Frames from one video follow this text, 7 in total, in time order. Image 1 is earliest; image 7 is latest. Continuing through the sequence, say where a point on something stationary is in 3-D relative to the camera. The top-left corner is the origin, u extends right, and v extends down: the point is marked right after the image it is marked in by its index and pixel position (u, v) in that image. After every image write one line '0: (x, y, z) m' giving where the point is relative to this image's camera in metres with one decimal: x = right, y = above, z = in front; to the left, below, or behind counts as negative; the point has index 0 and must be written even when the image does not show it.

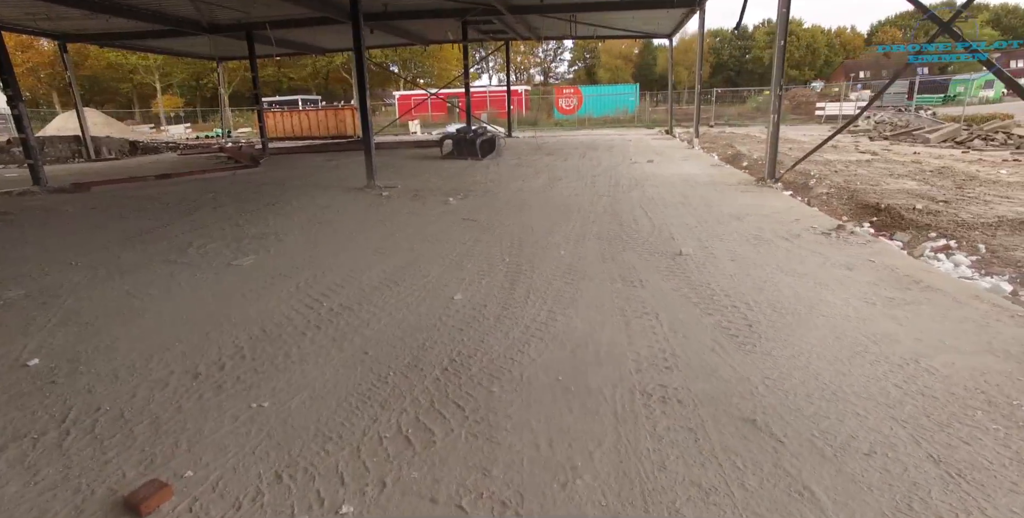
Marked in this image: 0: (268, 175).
0: (-5.5, +1.9, +12.8) m
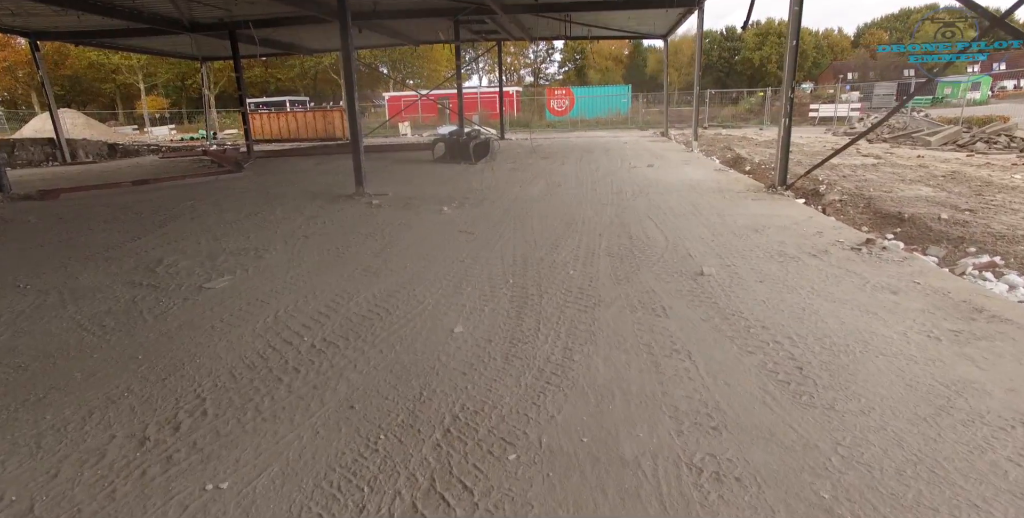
0: (-5.7, +1.7, +12.3) m
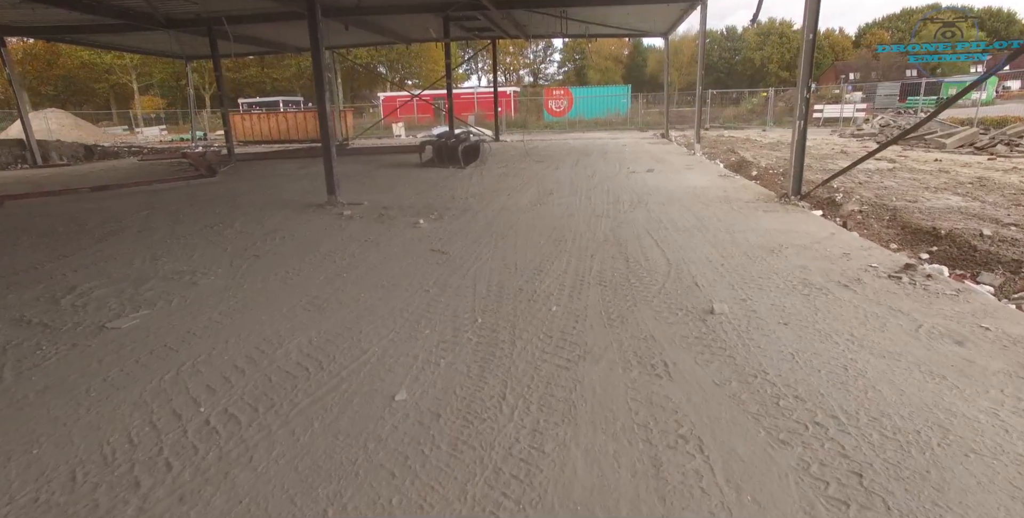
0: (-5.9, +1.5, +11.4) m
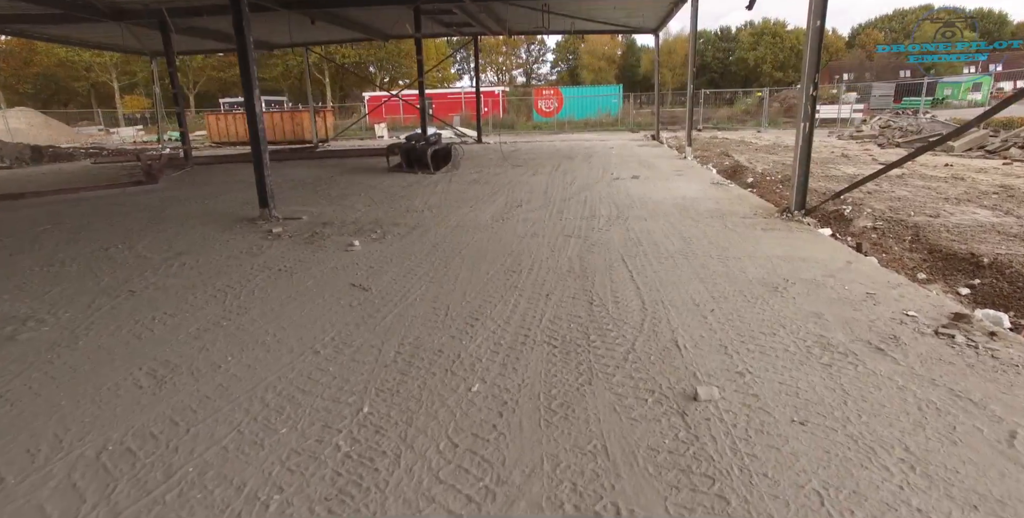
0: (-6.4, +1.2, +10.2) m
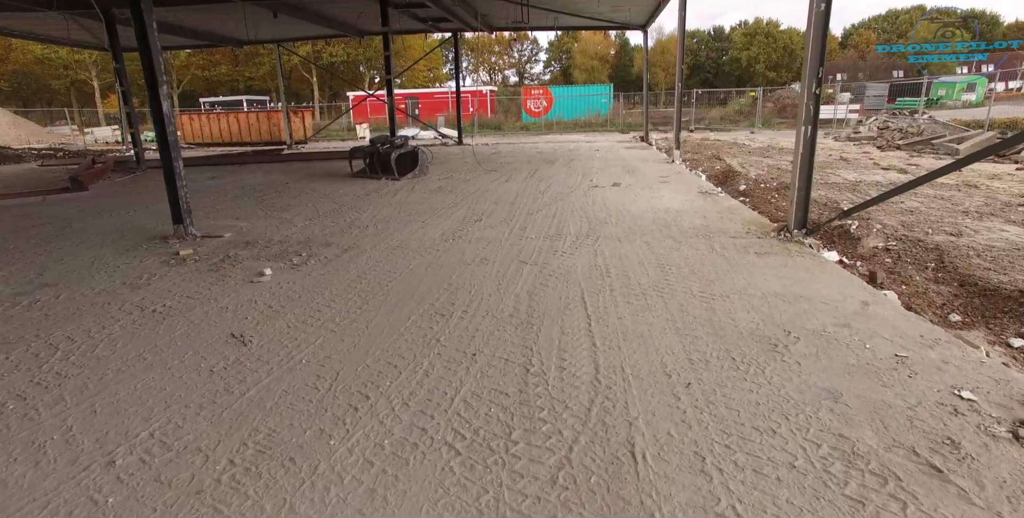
0: (-7.0, +0.9, +9.1) m
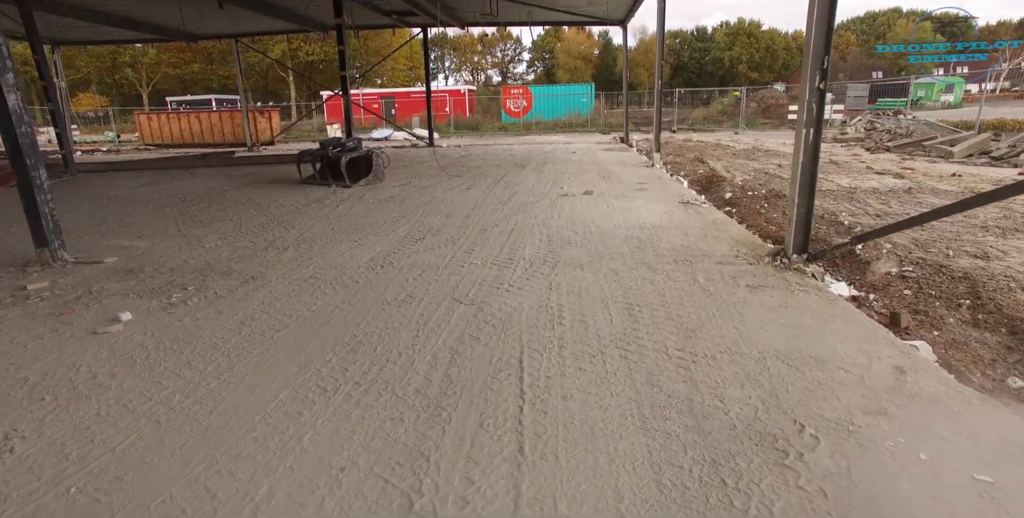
0: (-7.6, +0.6, +7.8) m
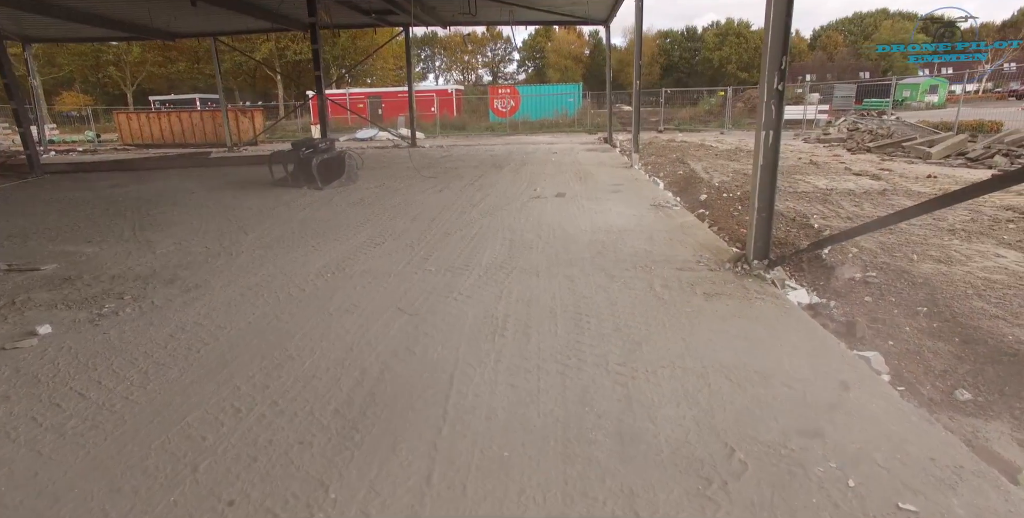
0: (-8.0, +0.5, +7.6) m
